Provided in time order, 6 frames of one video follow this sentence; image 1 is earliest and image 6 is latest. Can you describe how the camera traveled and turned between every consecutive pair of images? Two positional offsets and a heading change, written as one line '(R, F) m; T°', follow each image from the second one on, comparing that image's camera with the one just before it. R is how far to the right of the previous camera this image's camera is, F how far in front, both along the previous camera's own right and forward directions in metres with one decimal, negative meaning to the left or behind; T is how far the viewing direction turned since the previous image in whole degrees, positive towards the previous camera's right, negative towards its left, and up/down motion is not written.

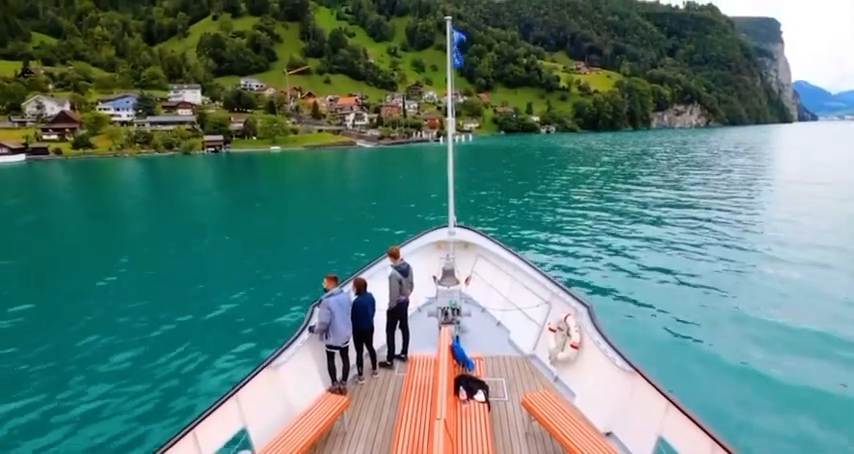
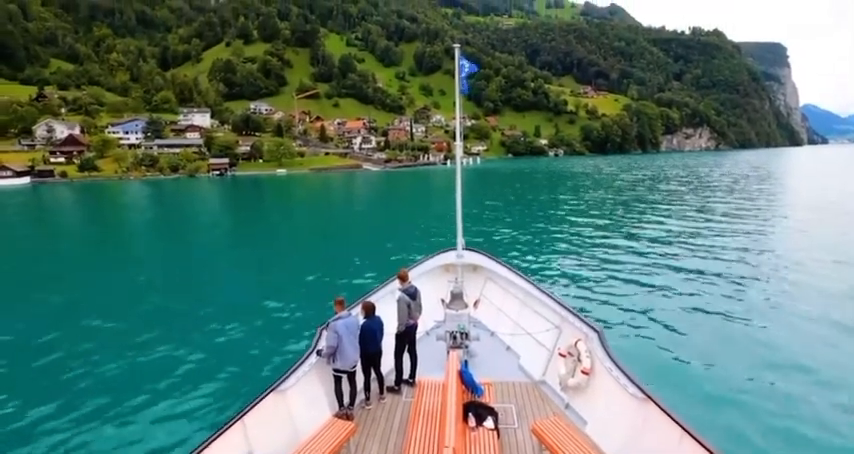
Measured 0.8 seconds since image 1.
(0.0, +0.2) m; -1°
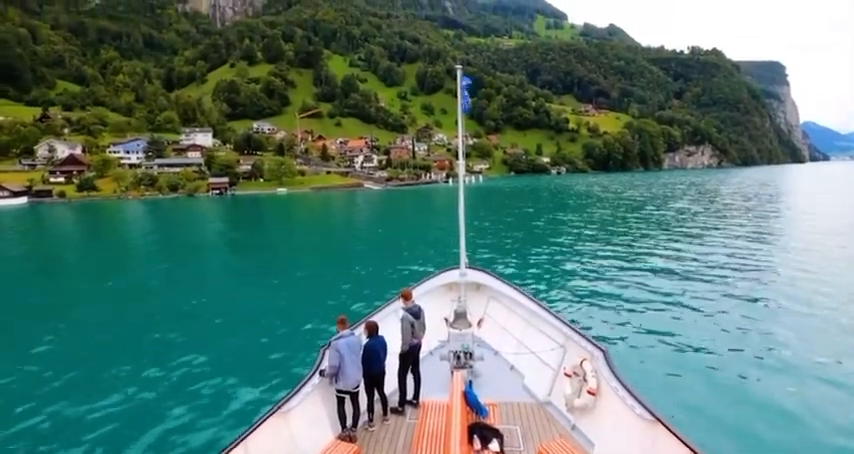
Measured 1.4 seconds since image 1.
(0.0, +0.2) m; 0°
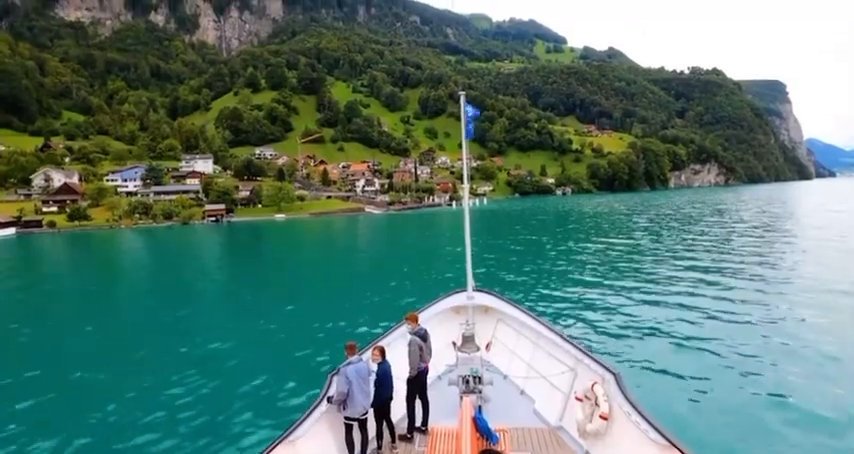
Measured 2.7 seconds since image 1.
(0.0, +0.6) m; 0°
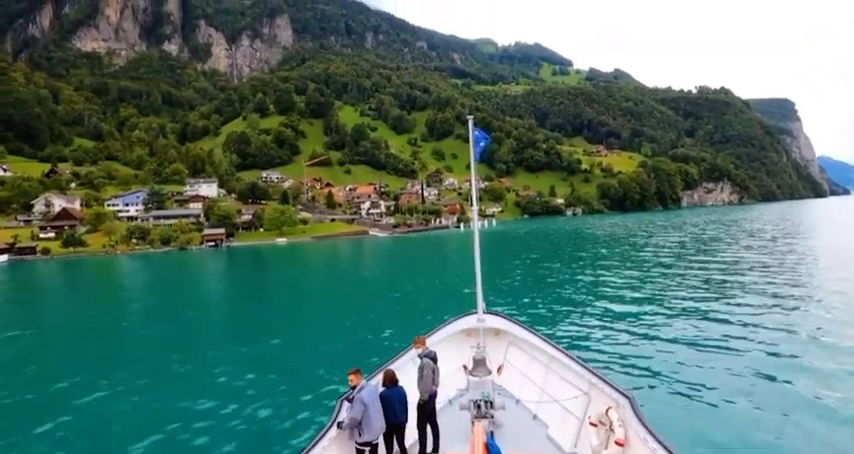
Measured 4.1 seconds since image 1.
(+0.1, +0.8) m; -1°
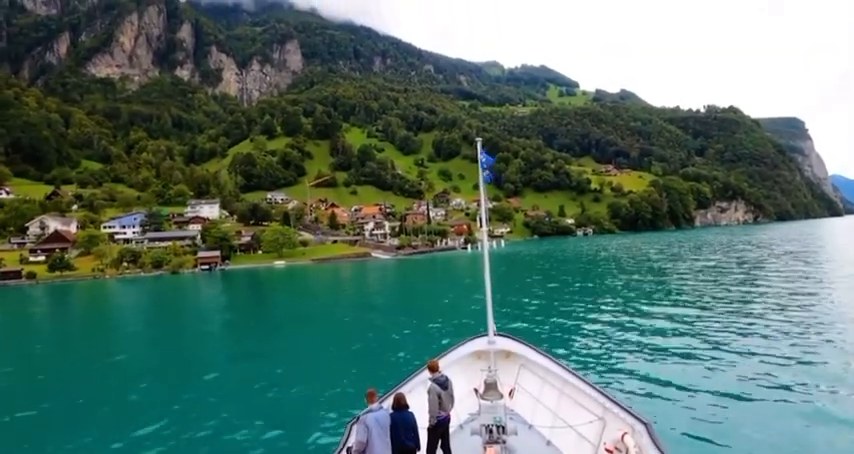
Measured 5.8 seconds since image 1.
(+0.1, +1.1) m; -1°
